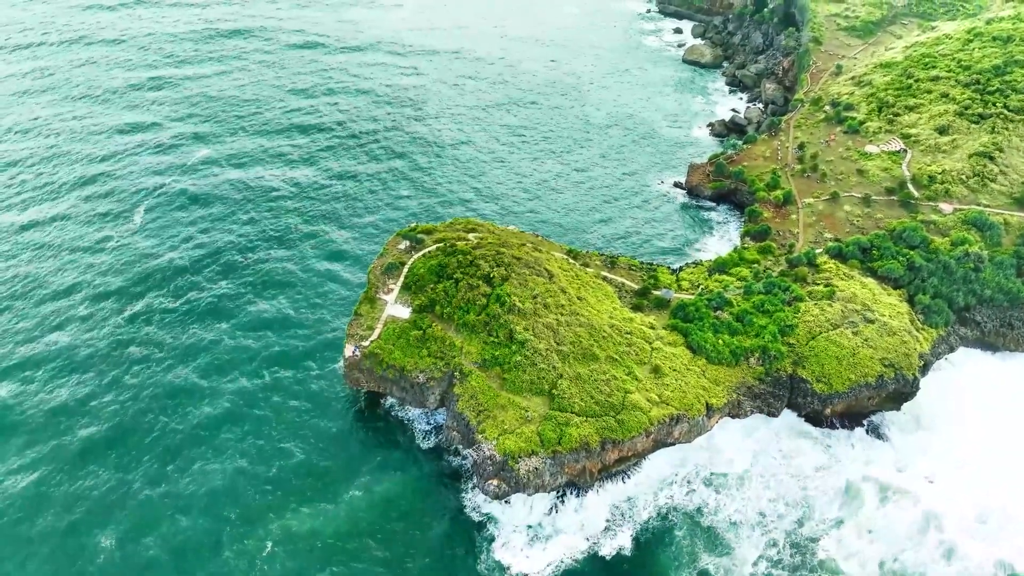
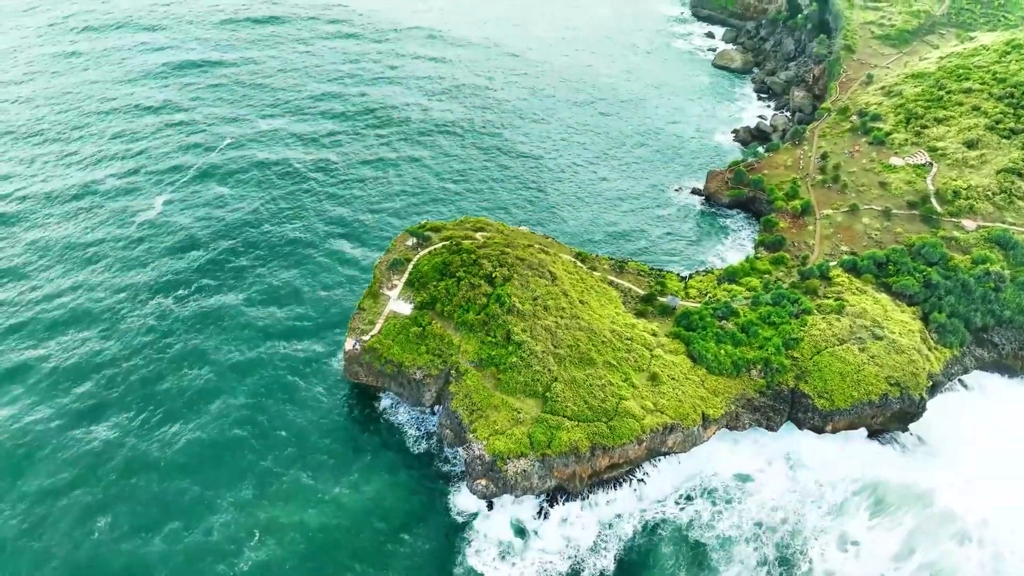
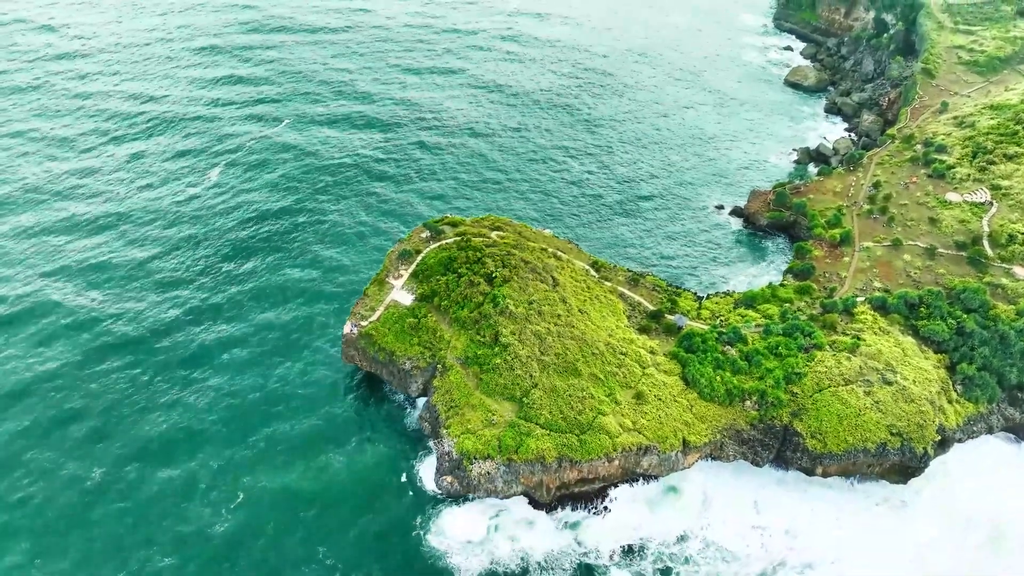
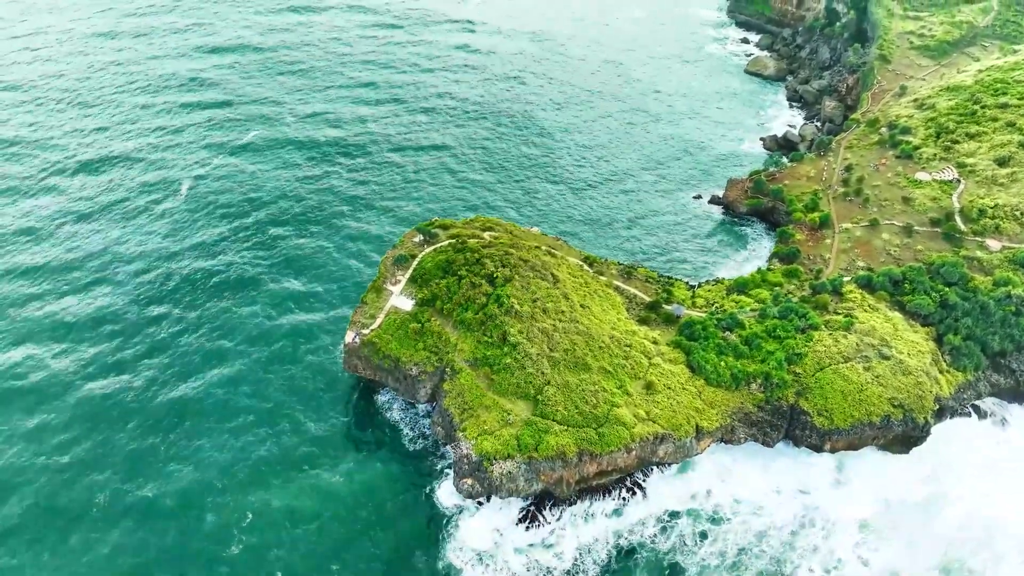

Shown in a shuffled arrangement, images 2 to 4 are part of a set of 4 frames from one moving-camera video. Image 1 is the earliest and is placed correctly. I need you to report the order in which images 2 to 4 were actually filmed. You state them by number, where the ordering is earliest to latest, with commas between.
2, 4, 3
